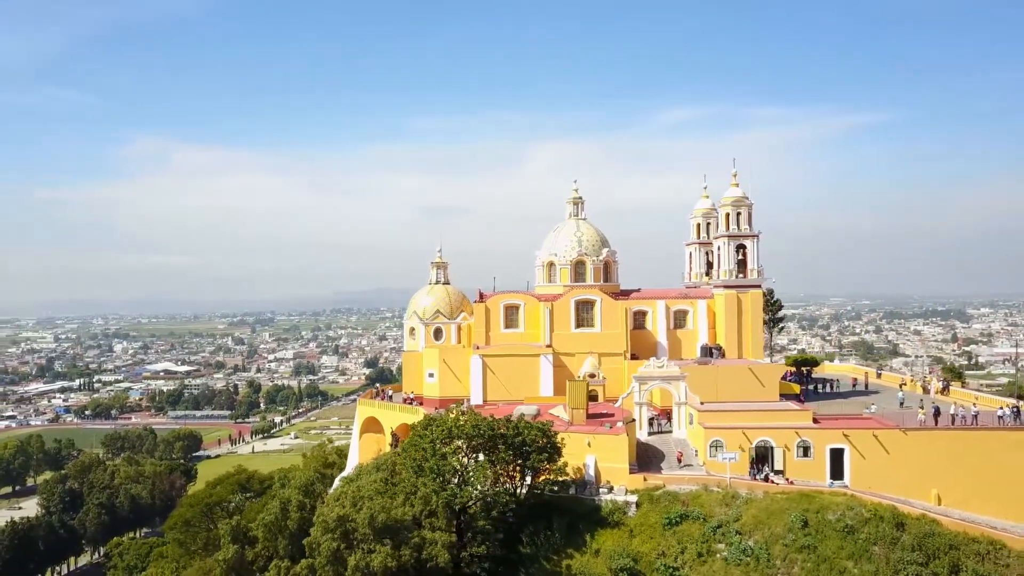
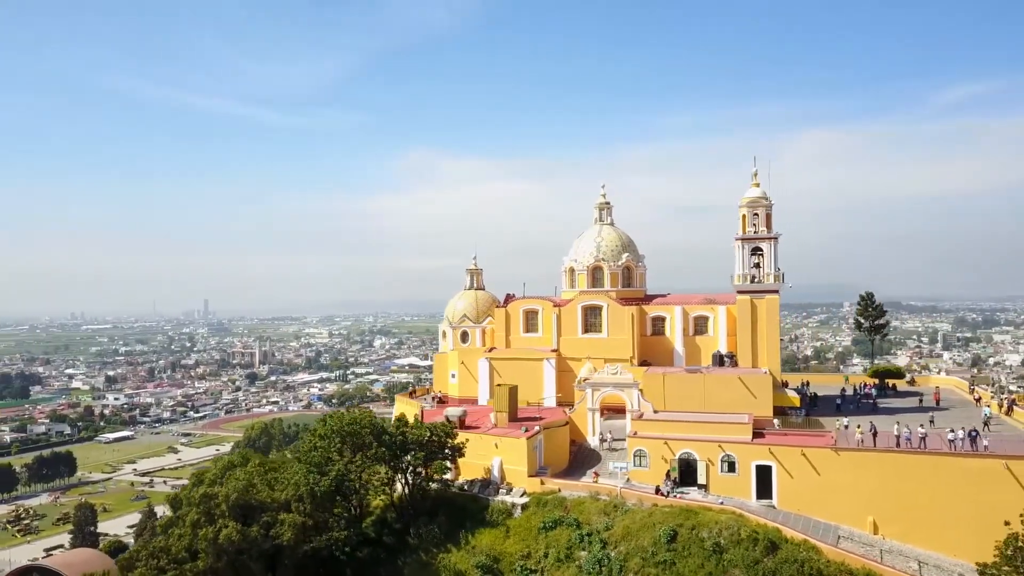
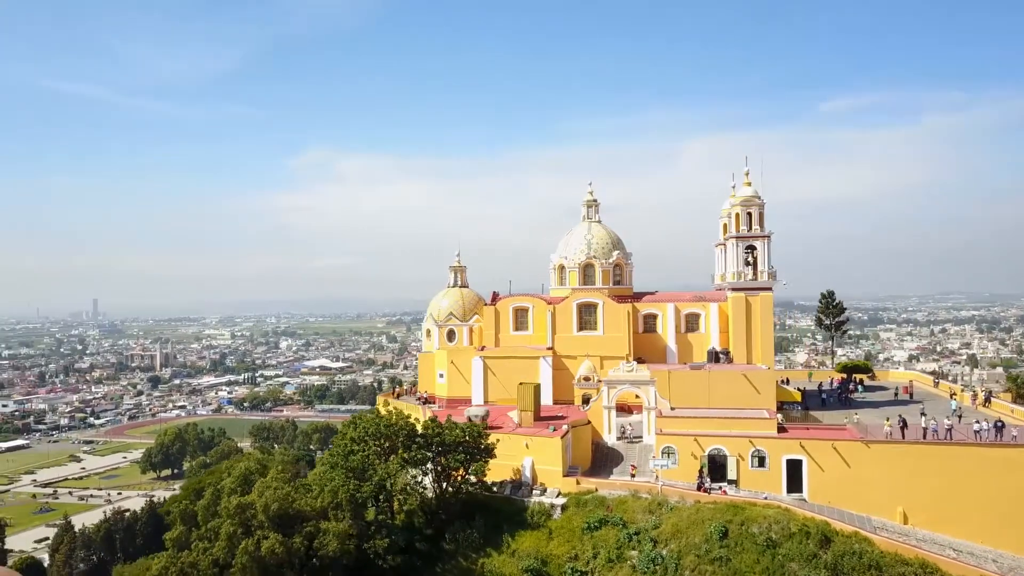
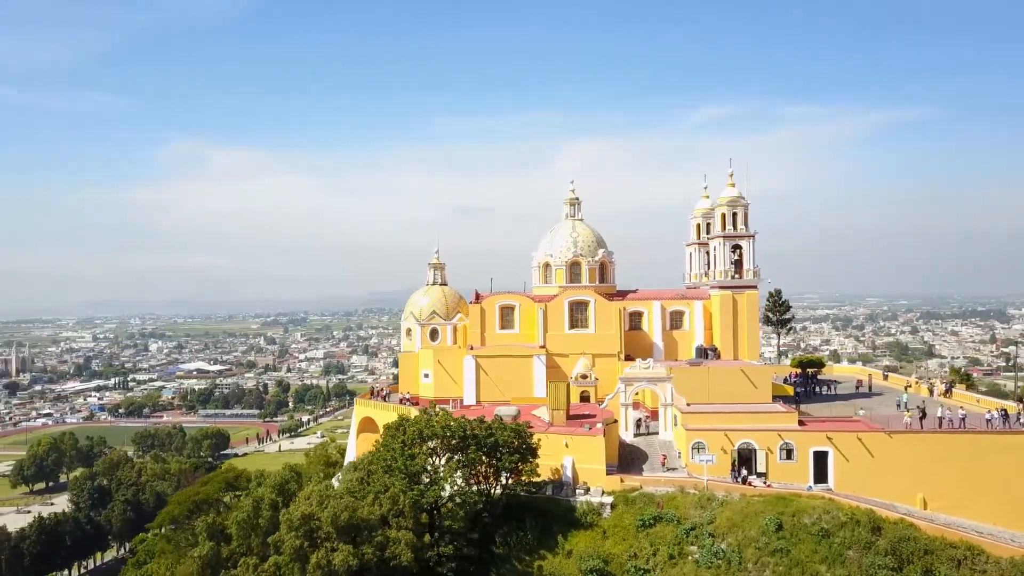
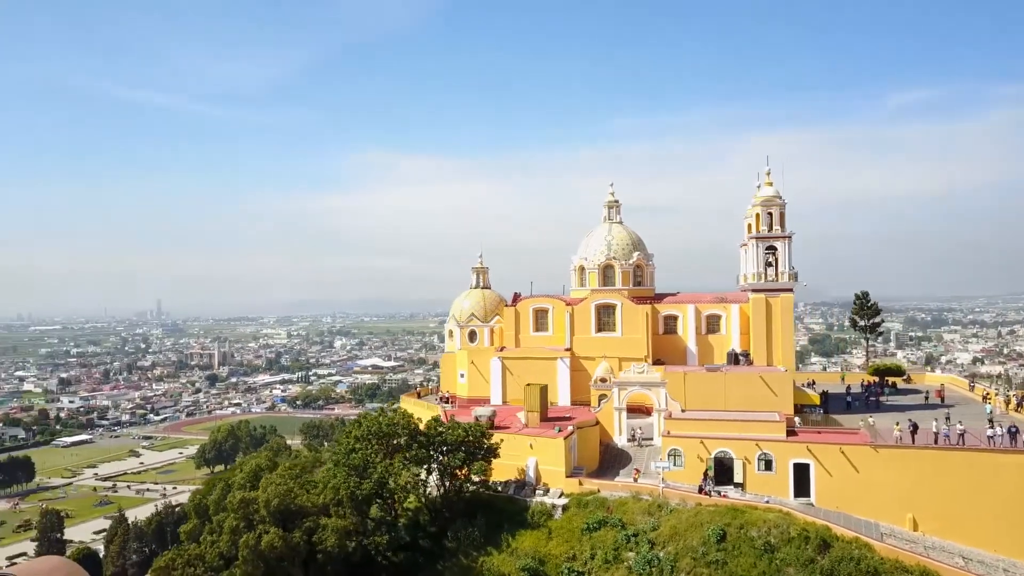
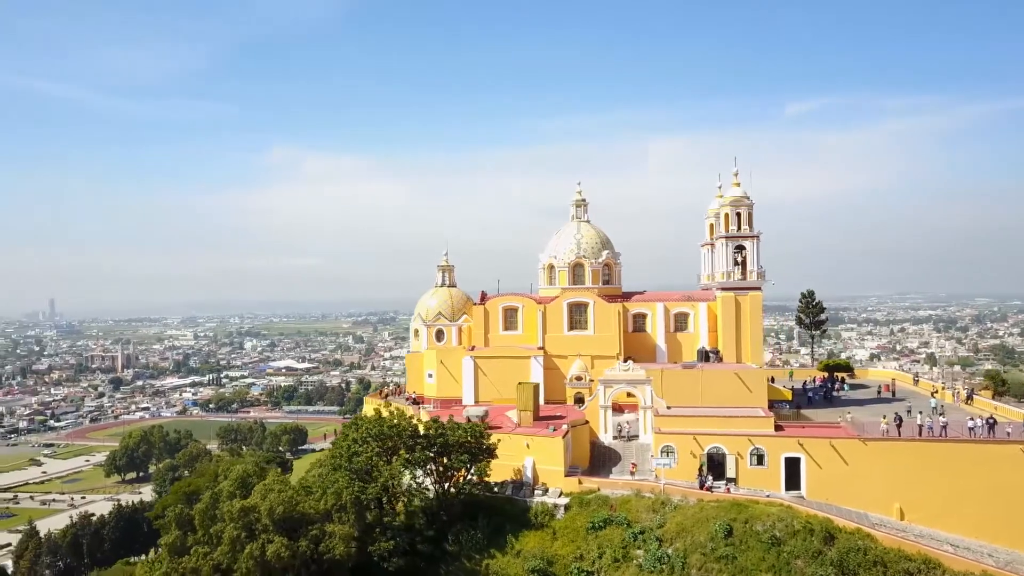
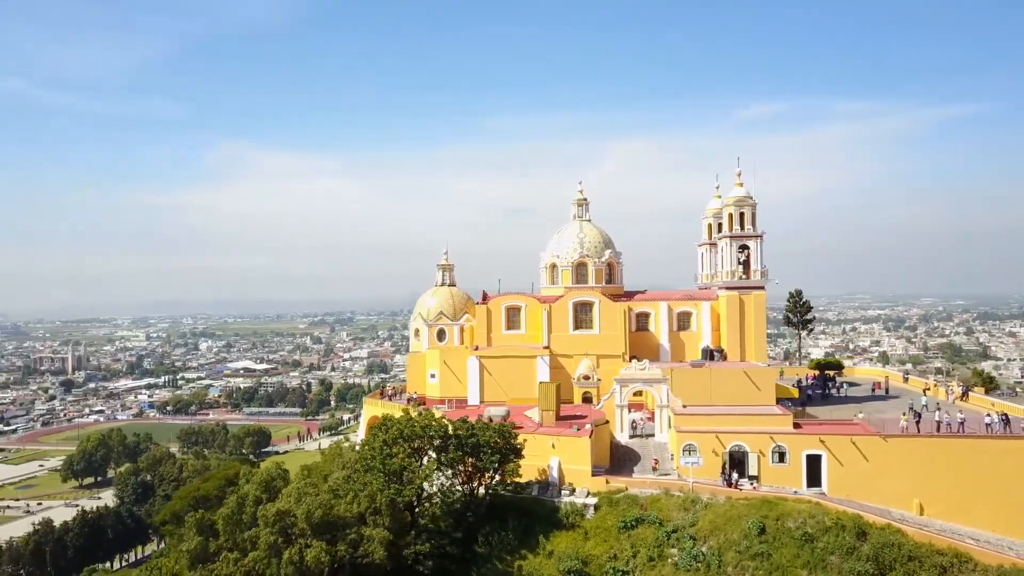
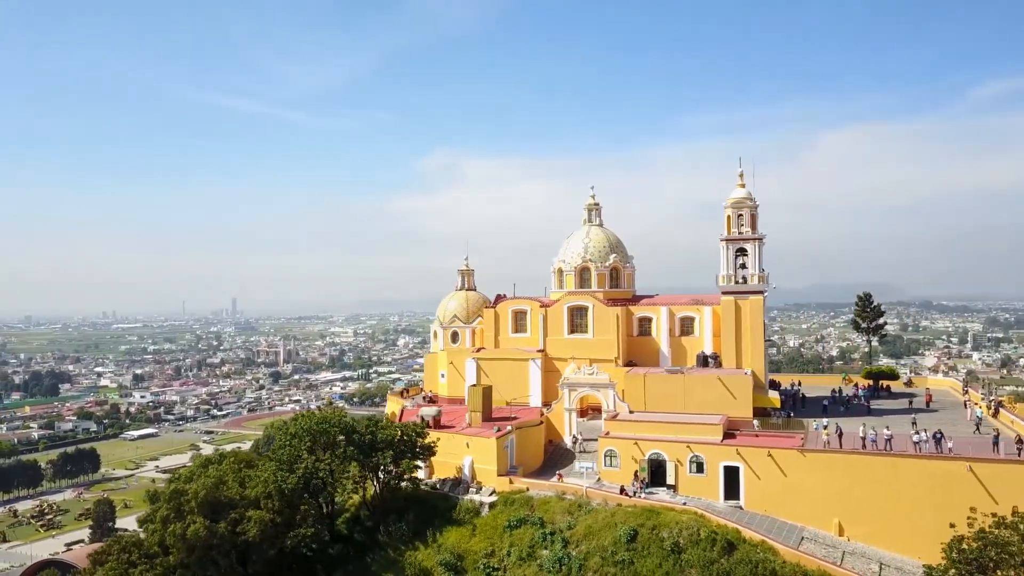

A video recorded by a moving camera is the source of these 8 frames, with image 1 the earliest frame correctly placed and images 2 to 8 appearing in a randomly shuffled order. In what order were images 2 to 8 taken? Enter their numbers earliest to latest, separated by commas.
4, 7, 6, 3, 5, 2, 8
